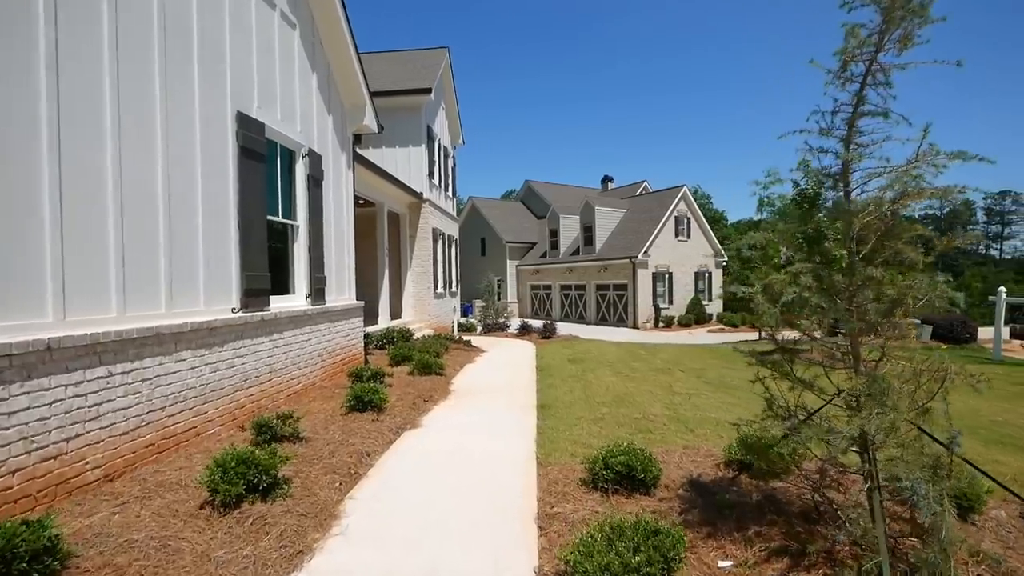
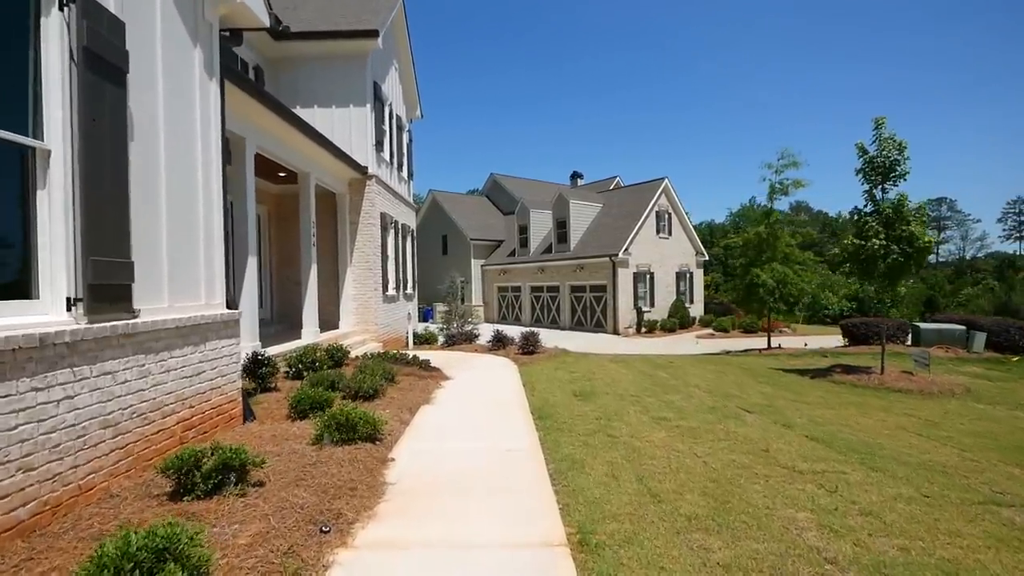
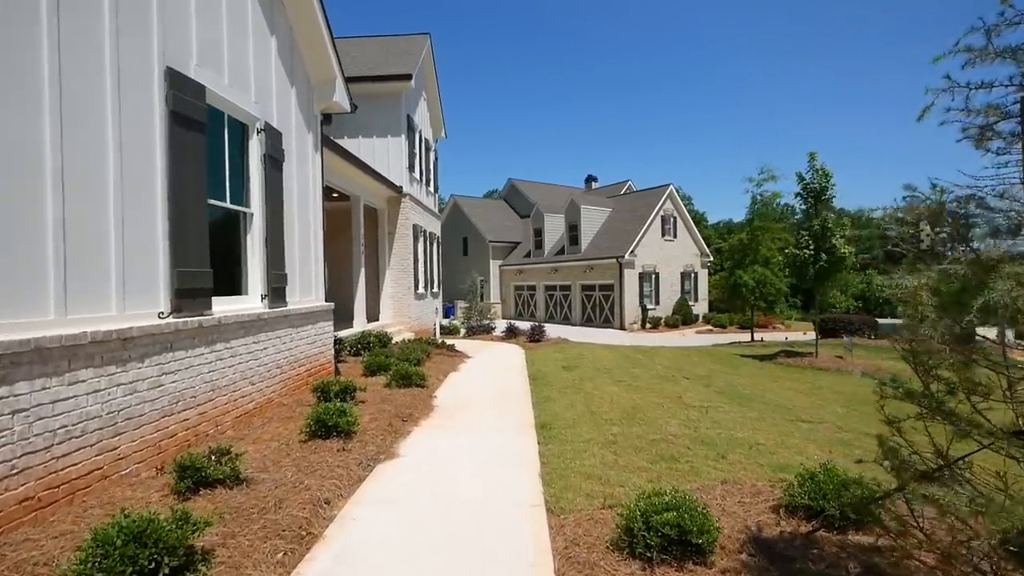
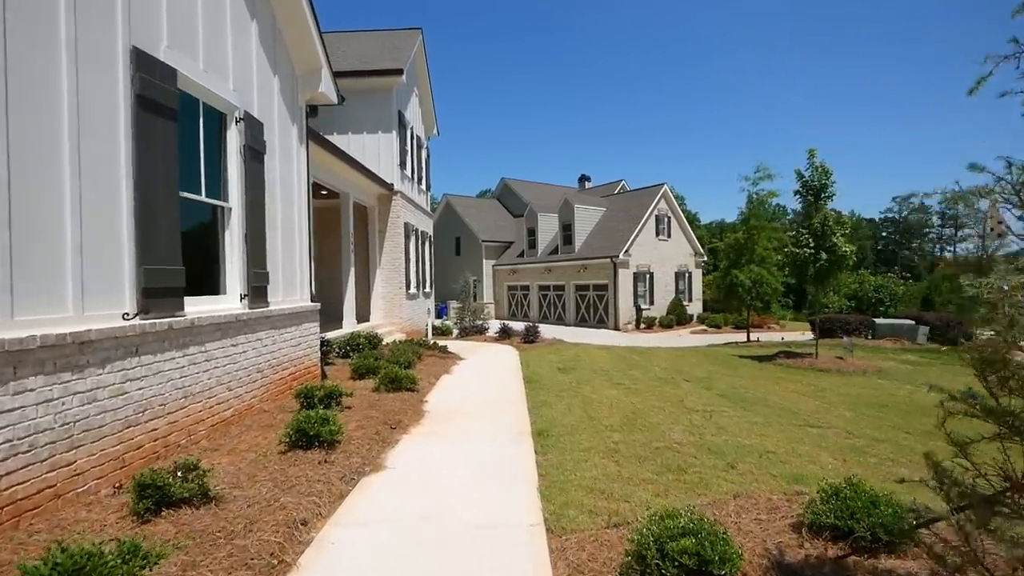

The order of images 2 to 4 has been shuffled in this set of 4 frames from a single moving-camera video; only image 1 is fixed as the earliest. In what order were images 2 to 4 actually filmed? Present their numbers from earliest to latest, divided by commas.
3, 4, 2
